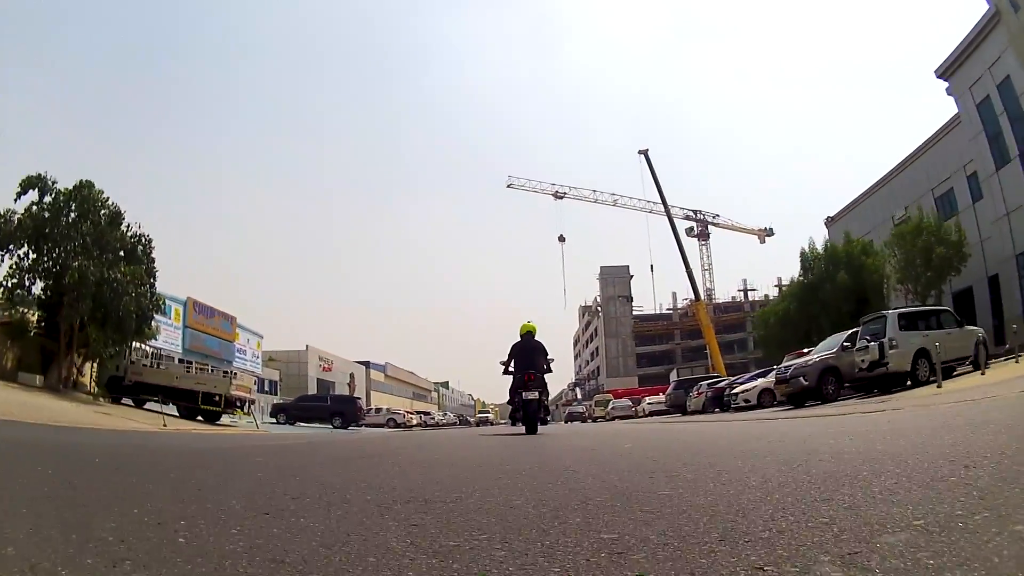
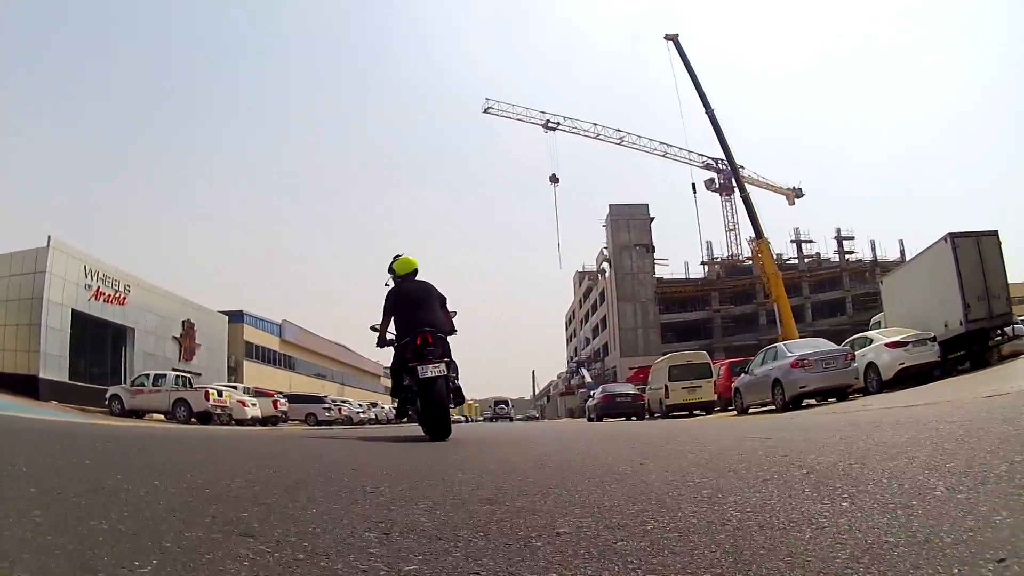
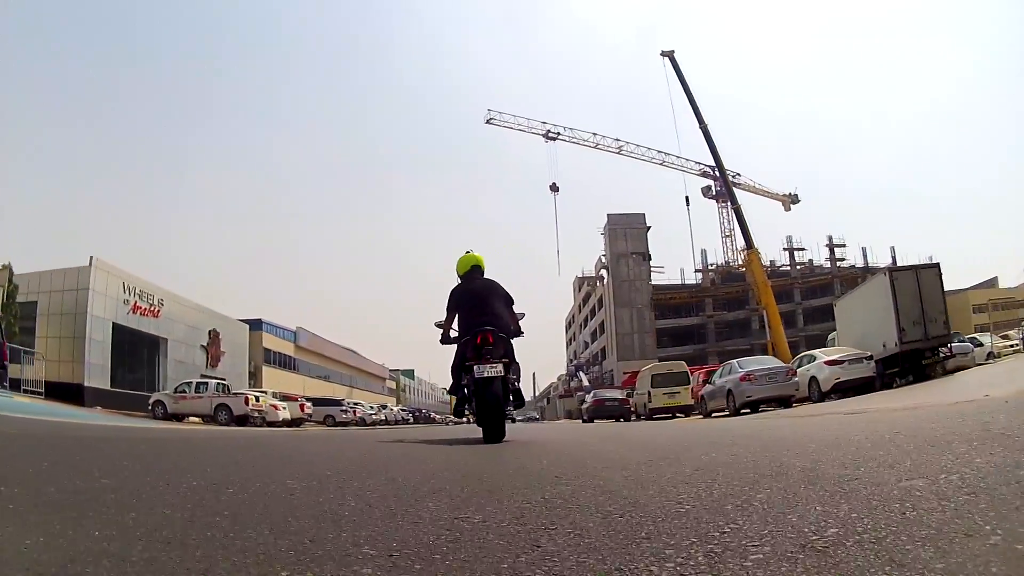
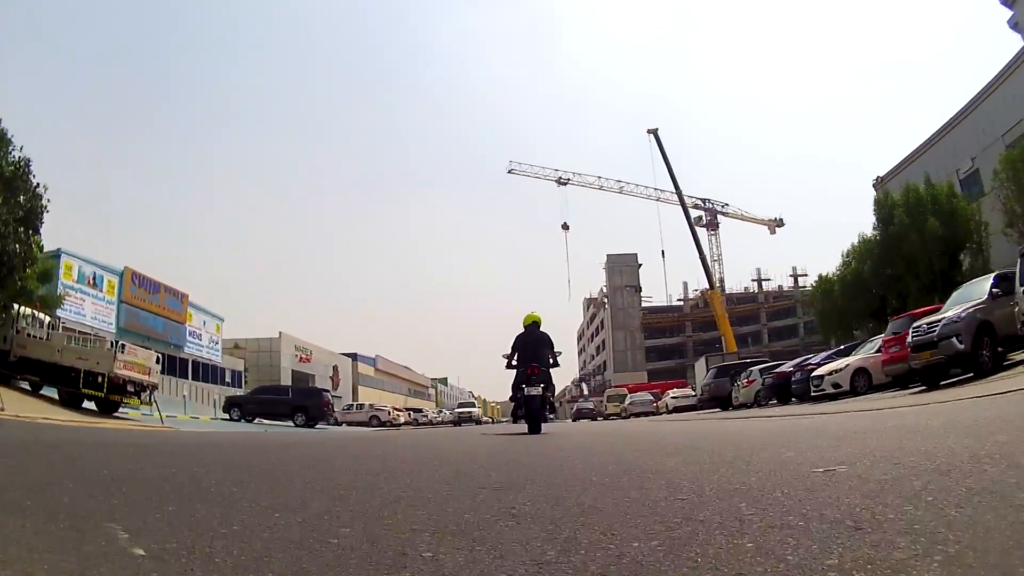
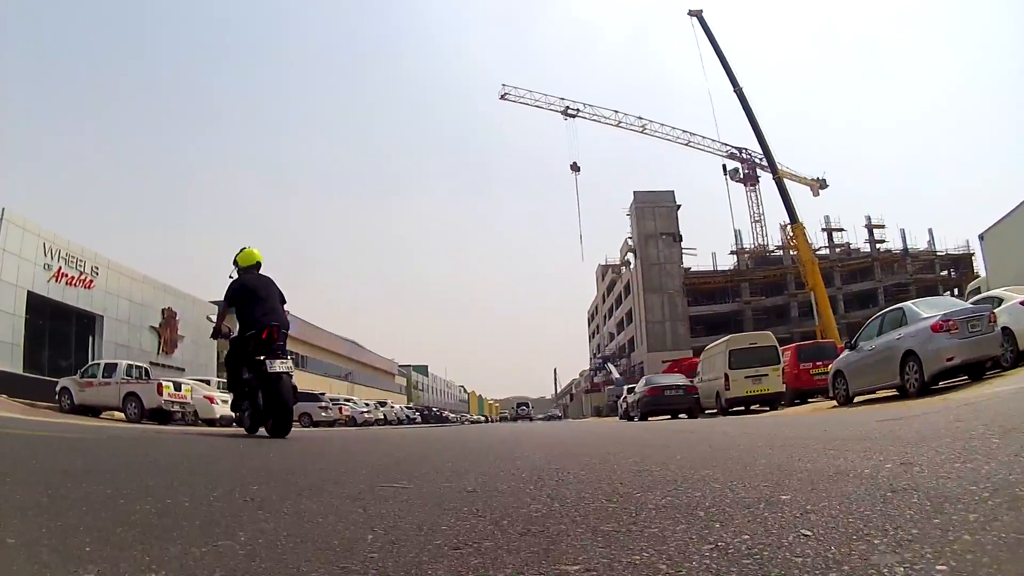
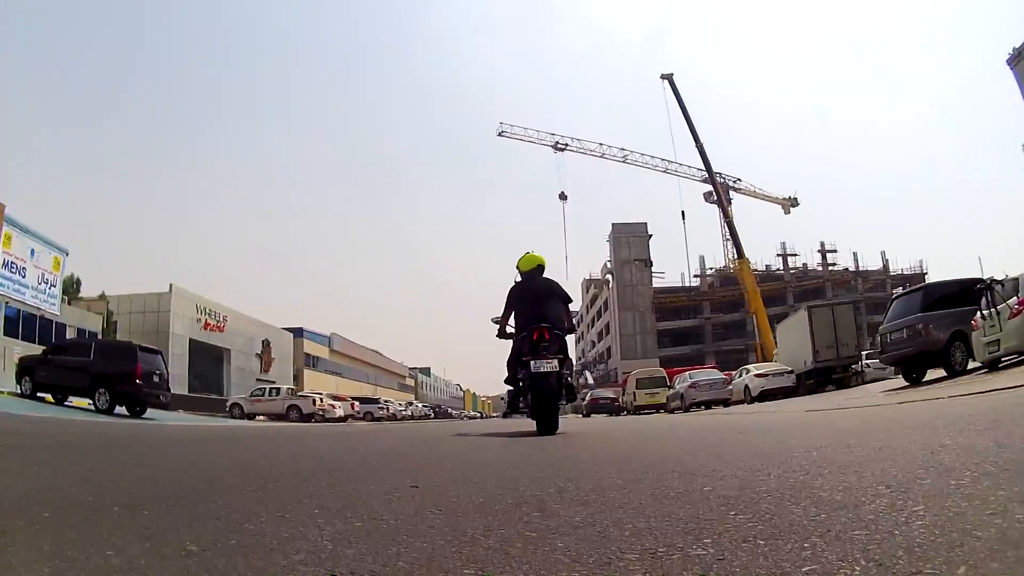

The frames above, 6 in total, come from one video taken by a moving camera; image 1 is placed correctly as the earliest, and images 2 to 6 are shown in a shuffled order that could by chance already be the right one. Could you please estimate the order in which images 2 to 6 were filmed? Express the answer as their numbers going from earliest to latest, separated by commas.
4, 6, 3, 2, 5
